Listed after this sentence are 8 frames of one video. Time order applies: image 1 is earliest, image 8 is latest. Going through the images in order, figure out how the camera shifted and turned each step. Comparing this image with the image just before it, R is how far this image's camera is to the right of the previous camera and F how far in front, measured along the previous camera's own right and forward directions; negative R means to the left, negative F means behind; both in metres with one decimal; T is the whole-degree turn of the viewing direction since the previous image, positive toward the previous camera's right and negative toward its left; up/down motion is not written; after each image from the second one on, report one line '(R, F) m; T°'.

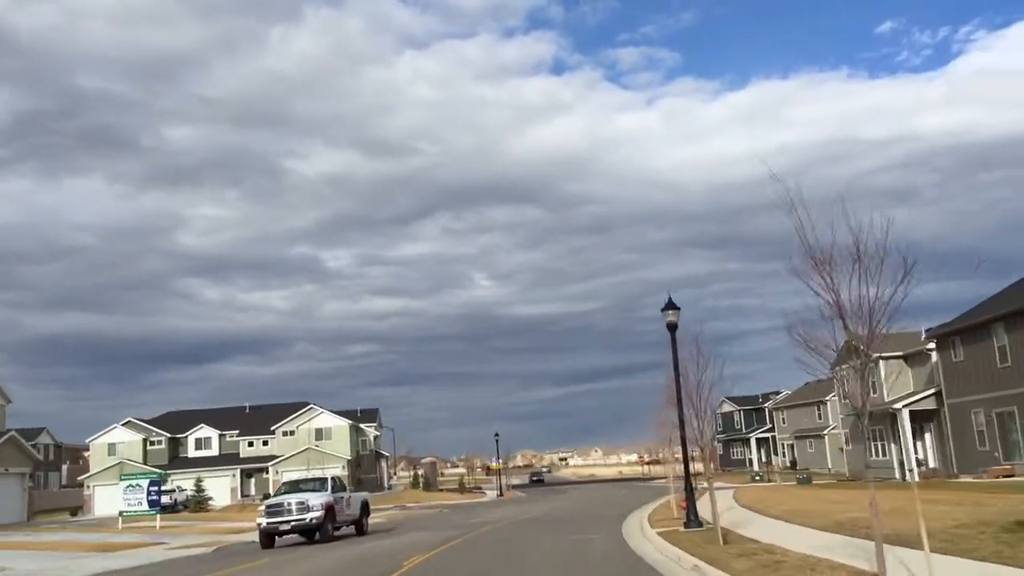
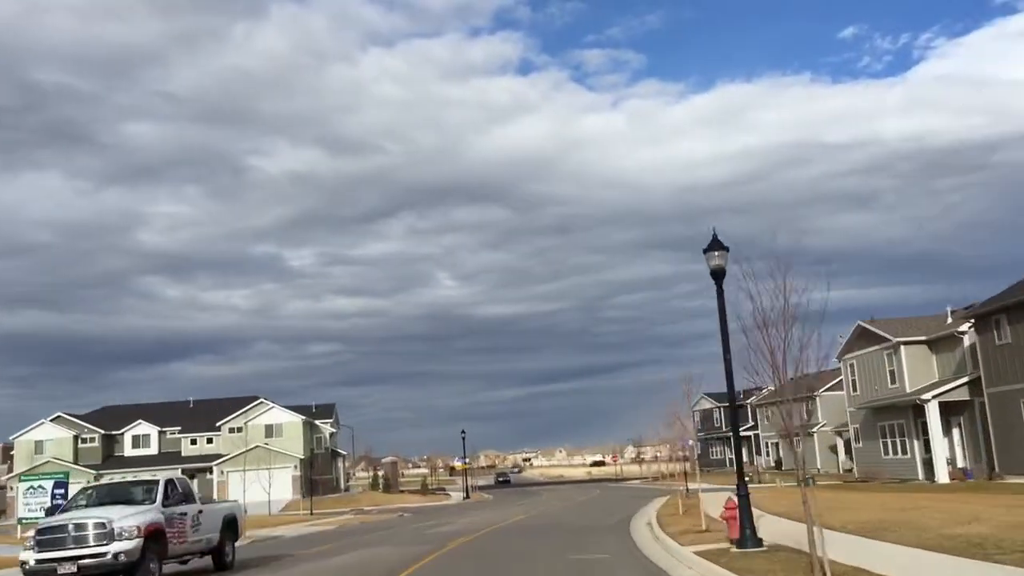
(-0.3, +6.0) m; +2°
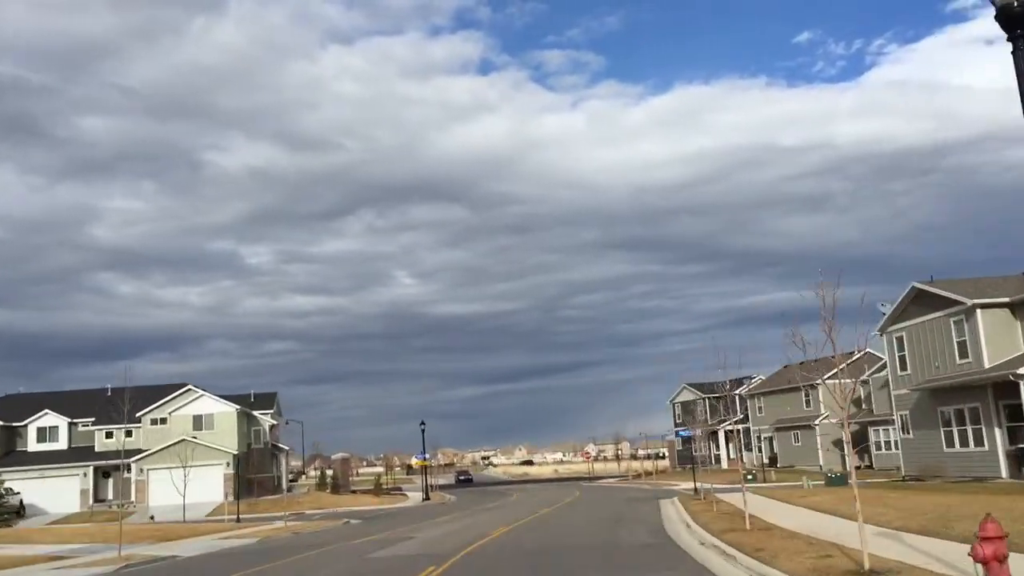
(-0.6, +8.9) m; +3°
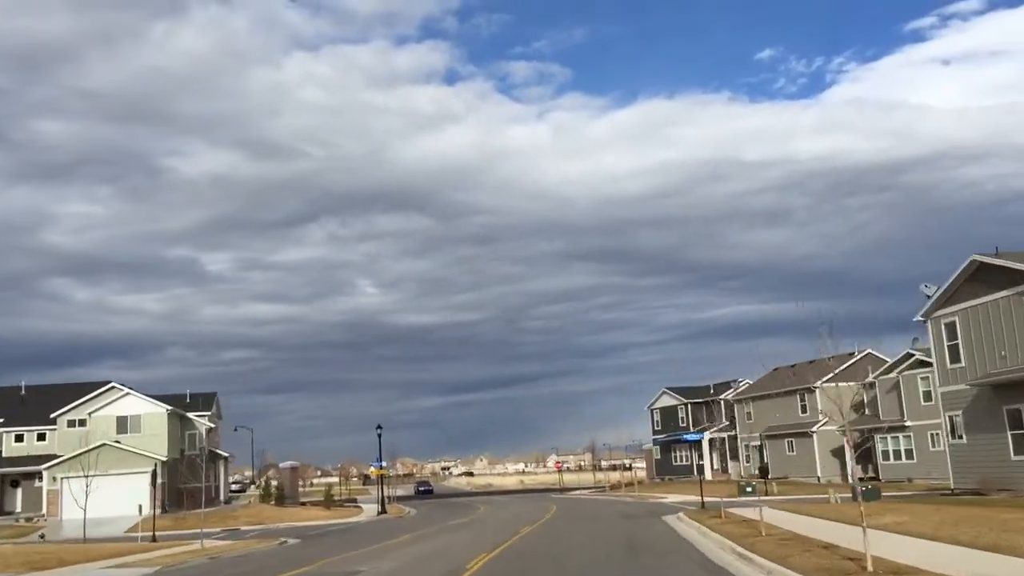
(-0.4, +6.7) m; +2°
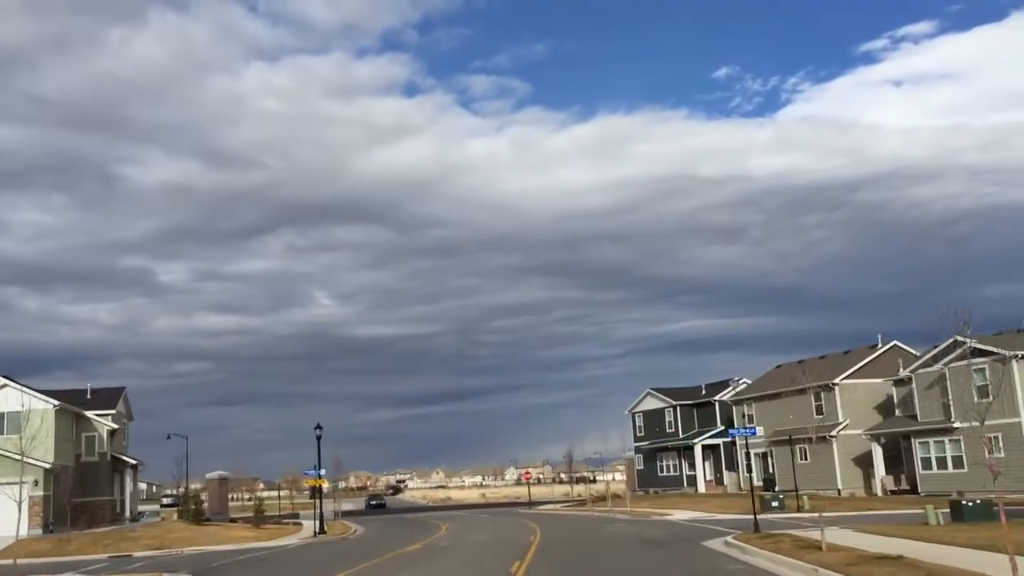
(-0.6, +9.7) m; +3°
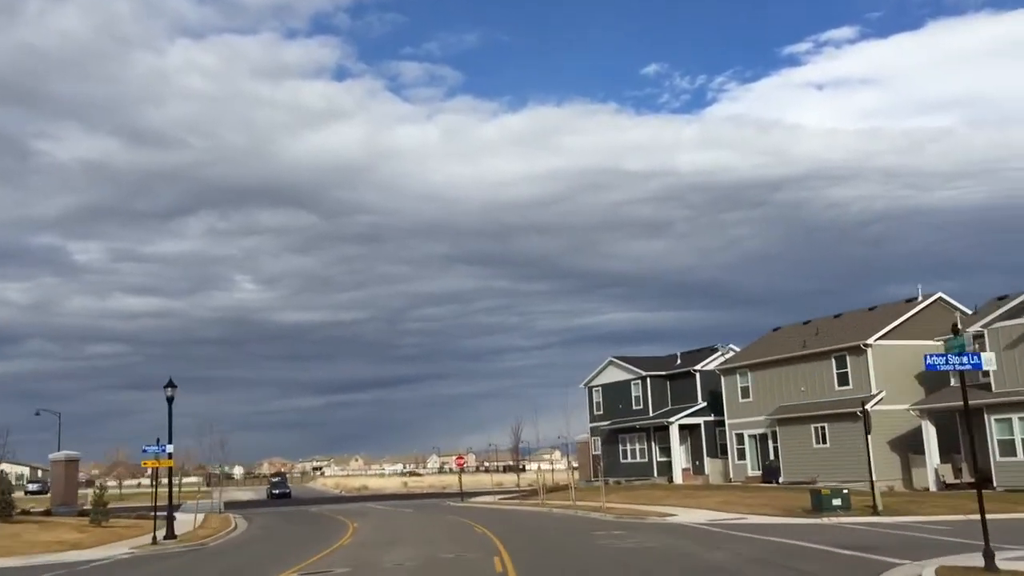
(-0.5, +13.3) m; +5°
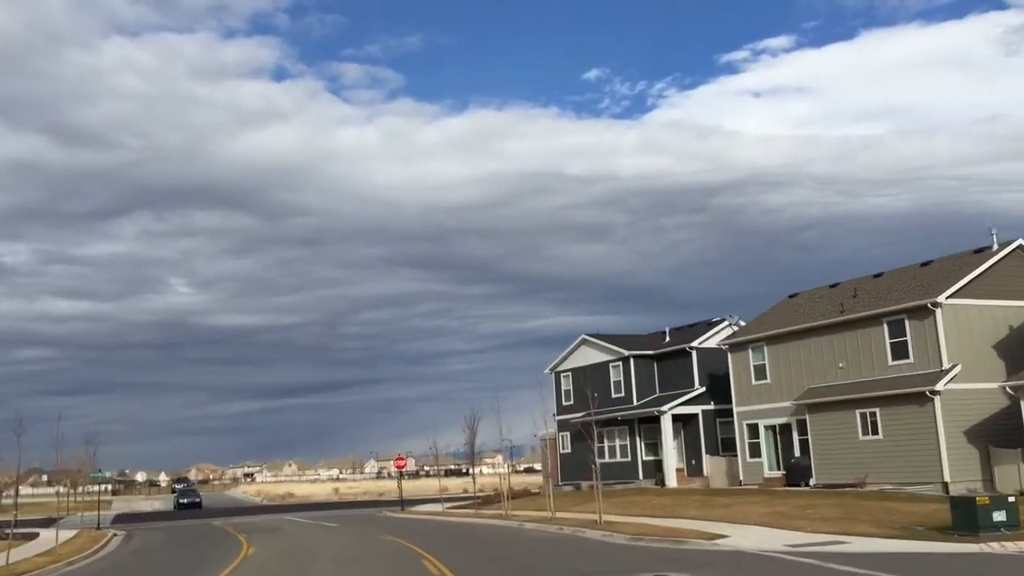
(-0.6, +10.4) m; +4°
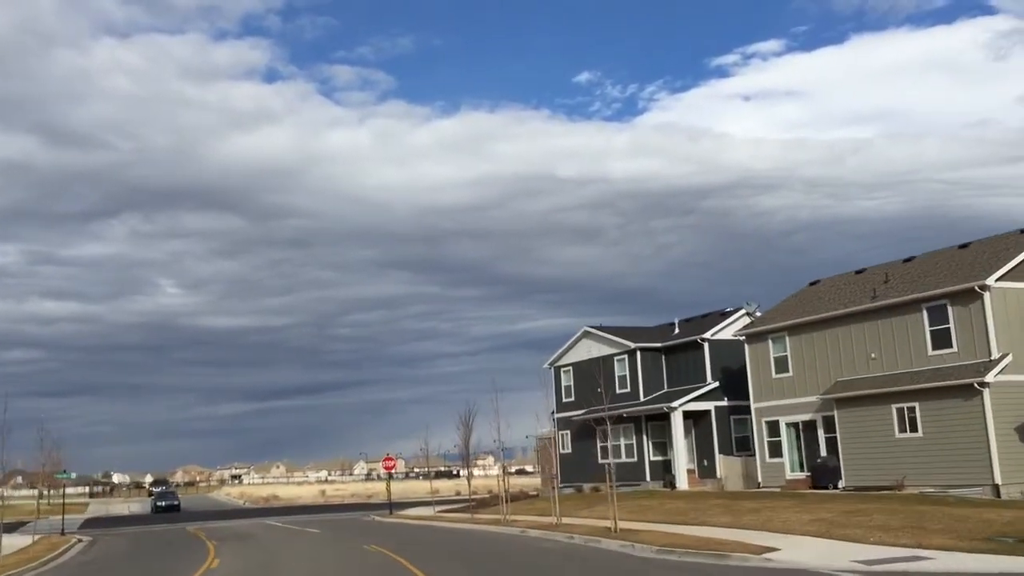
(-0.3, +3.2) m; +1°
